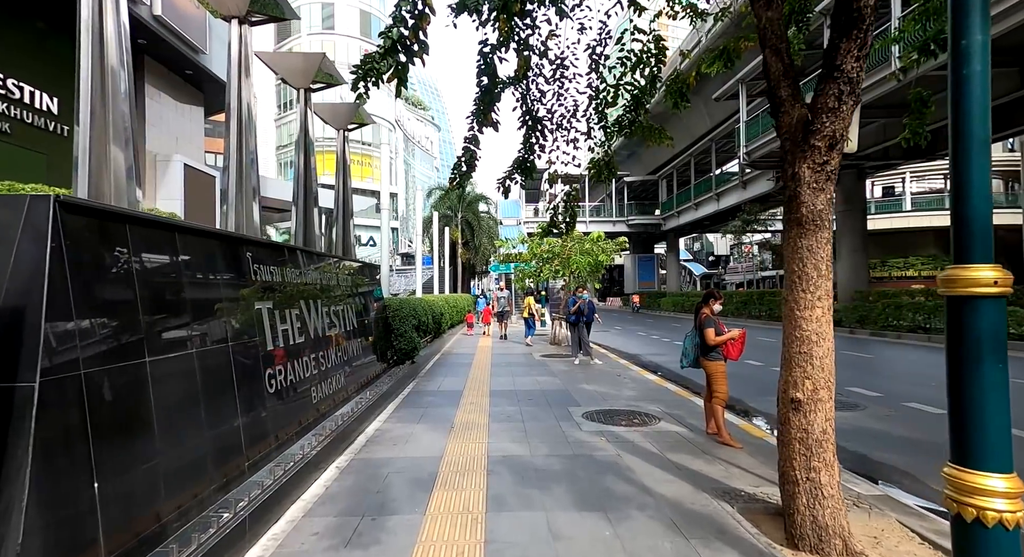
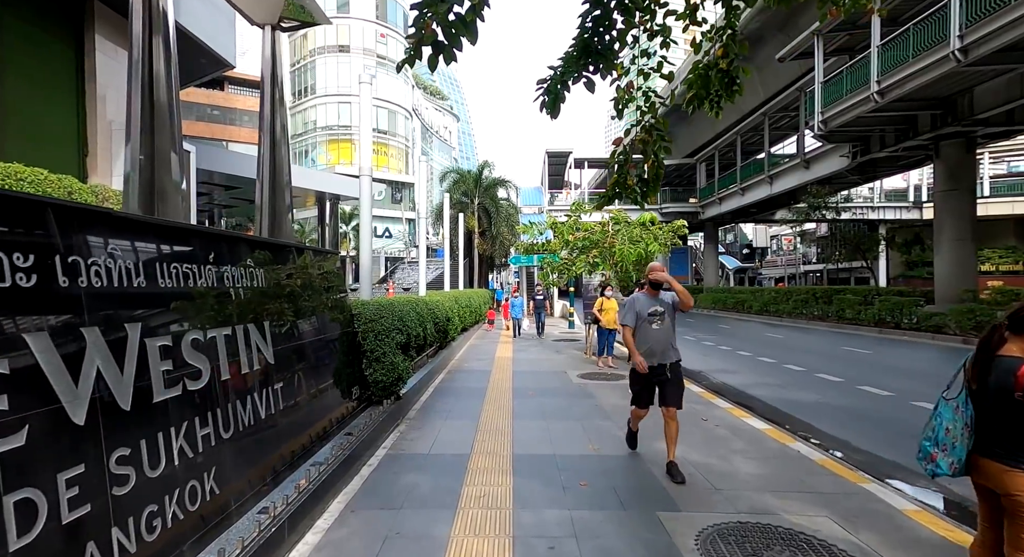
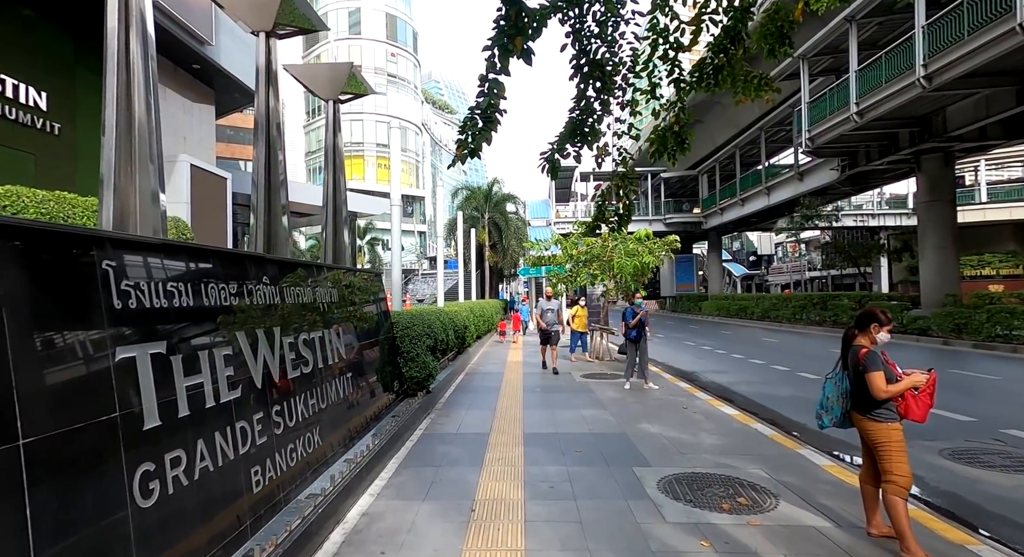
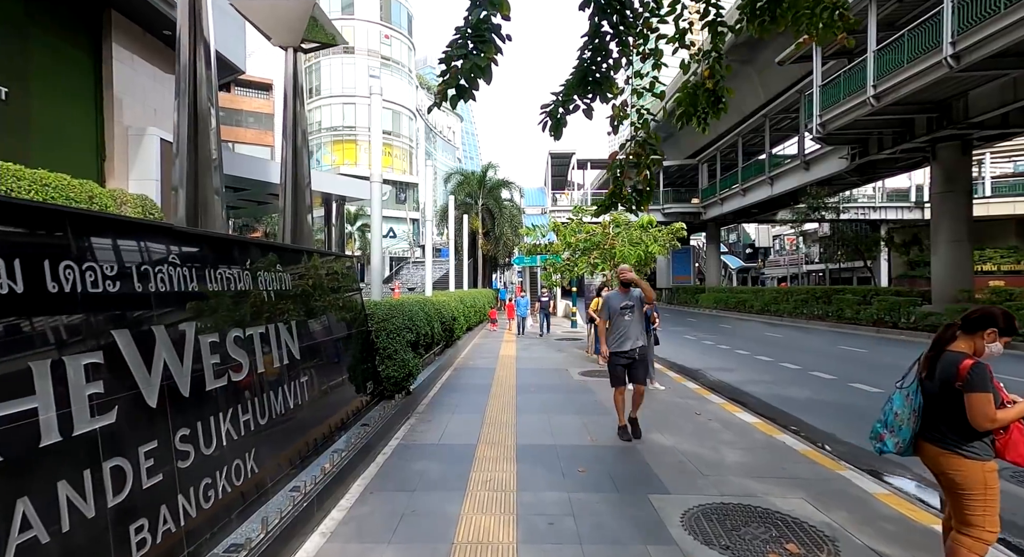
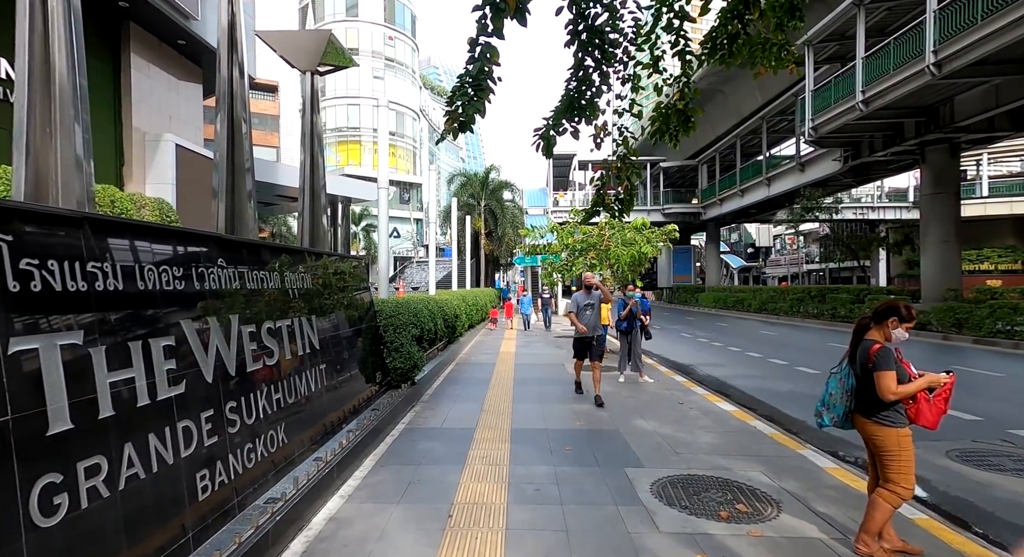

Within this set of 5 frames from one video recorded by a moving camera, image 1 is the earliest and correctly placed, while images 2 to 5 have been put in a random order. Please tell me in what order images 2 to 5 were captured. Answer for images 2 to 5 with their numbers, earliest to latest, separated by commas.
3, 5, 4, 2
